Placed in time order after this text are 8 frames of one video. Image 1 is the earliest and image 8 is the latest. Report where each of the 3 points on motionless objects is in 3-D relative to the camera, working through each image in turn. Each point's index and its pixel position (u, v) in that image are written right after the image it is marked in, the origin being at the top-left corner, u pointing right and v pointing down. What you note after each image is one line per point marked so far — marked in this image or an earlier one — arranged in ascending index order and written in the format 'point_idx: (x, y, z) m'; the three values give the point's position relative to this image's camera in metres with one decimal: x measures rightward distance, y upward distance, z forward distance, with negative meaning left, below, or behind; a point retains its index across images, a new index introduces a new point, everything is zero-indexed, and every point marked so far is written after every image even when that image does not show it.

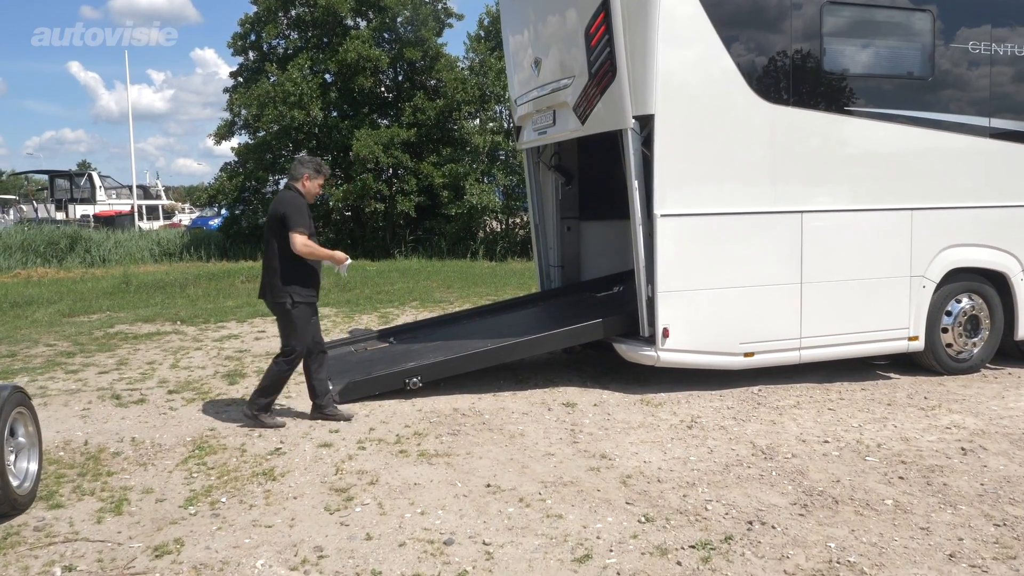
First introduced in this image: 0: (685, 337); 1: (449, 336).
0: (+1.3, -0.4, +6.5) m
1: (-0.5, -0.4, +7.4) m
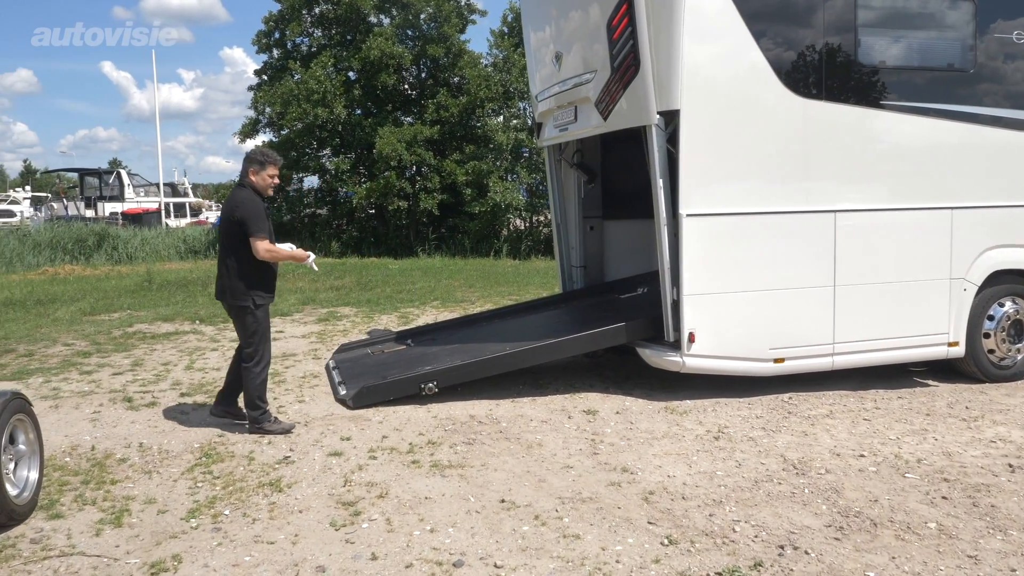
0: (+1.5, -0.4, +6.2) m
1: (-0.4, -0.4, +7.2) m
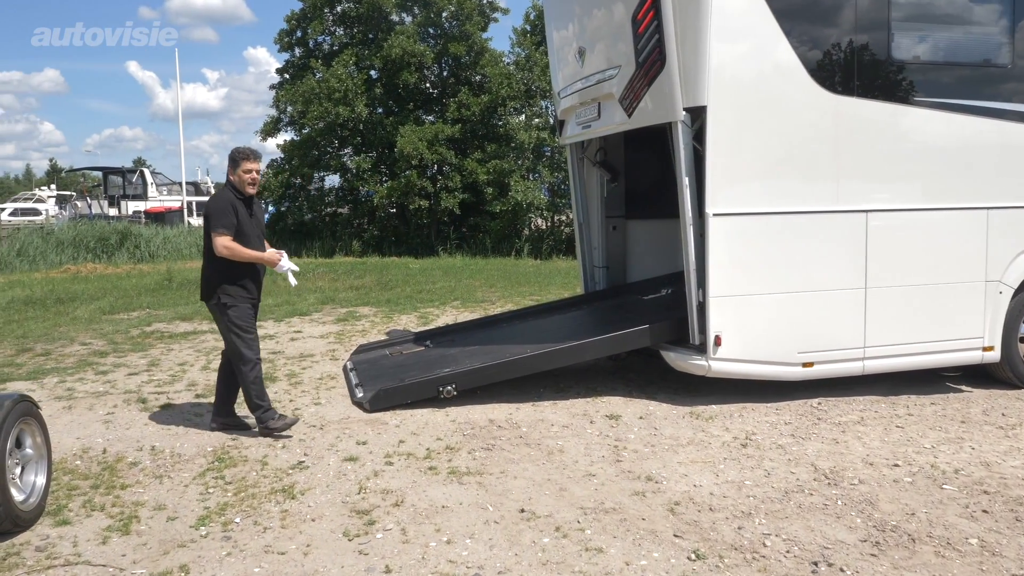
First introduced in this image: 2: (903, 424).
0: (+1.6, -0.4, +6.0) m
1: (-0.2, -0.4, +7.0) m
2: (+2.6, -0.9, +5.8) m
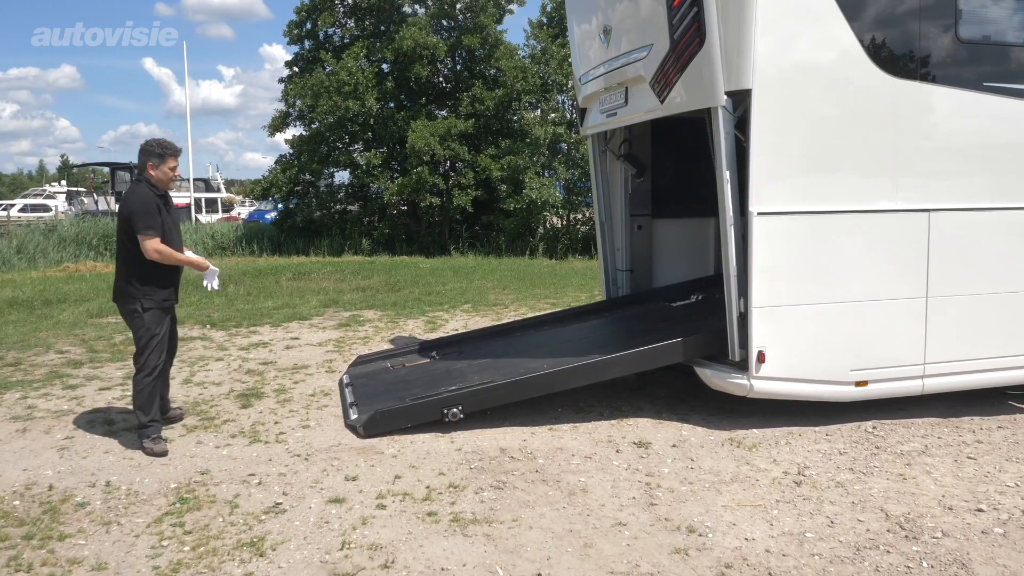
0: (+1.7, -0.5, +5.3) m
1: (-0.1, -0.5, +6.3) m
2: (+2.7, -1.0, +5.0) m
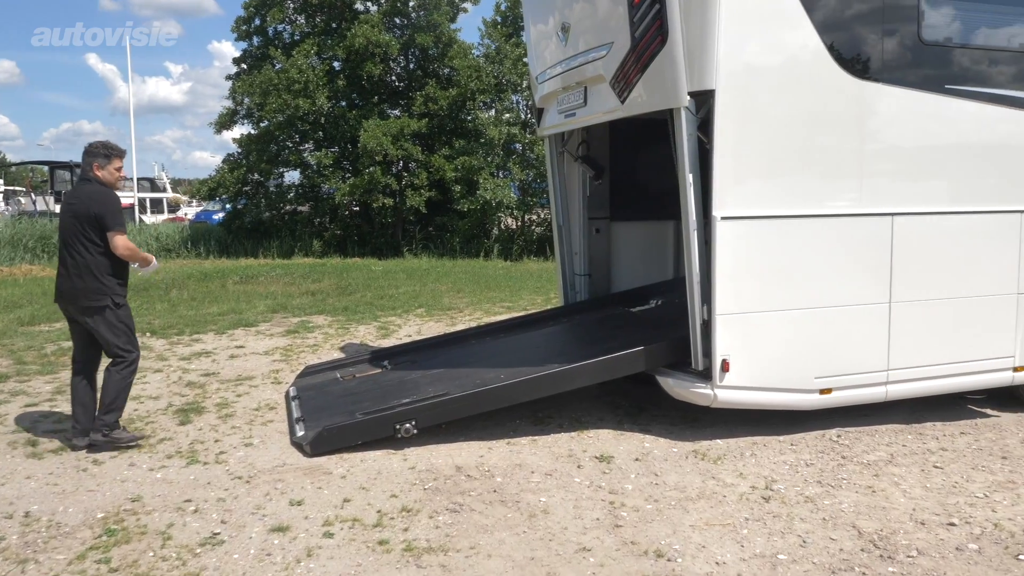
0: (+1.4, -0.5, +5.2) m
1: (-0.4, -0.5, +6.1) m
2: (+2.5, -1.0, +4.9) m
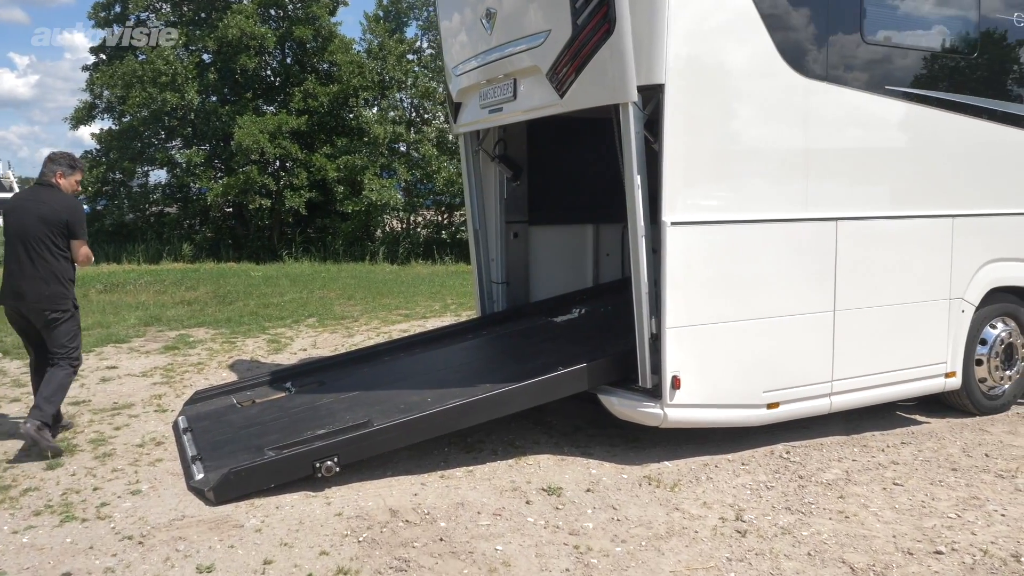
0: (+1.0, -0.6, +4.8) m
1: (-0.9, -0.6, +5.5) m
2: (+2.1, -1.0, +4.7) m
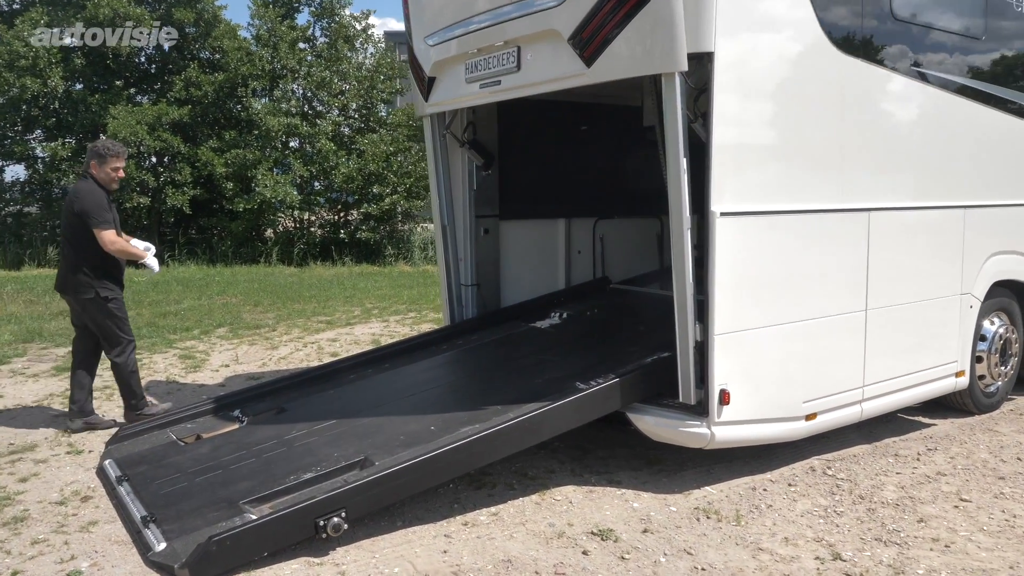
0: (+1.1, -0.5, +4.2) m
1: (-0.9, -0.6, +4.6) m
2: (+2.2, -1.0, +4.3) m
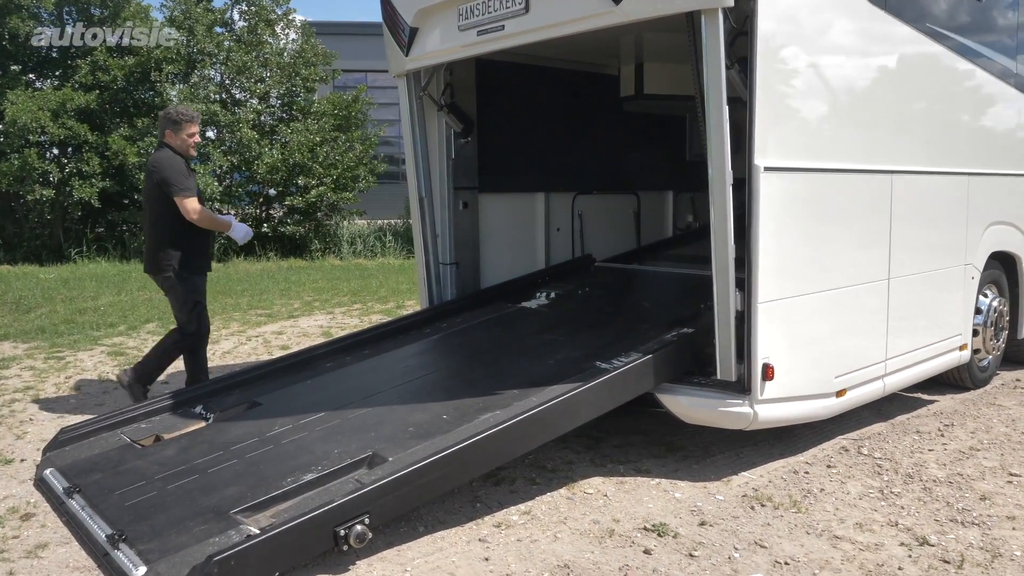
0: (+1.2, -0.4, +3.8) m
1: (-0.9, -0.5, +4.0) m
2: (+2.3, -0.8, +4.0) m
